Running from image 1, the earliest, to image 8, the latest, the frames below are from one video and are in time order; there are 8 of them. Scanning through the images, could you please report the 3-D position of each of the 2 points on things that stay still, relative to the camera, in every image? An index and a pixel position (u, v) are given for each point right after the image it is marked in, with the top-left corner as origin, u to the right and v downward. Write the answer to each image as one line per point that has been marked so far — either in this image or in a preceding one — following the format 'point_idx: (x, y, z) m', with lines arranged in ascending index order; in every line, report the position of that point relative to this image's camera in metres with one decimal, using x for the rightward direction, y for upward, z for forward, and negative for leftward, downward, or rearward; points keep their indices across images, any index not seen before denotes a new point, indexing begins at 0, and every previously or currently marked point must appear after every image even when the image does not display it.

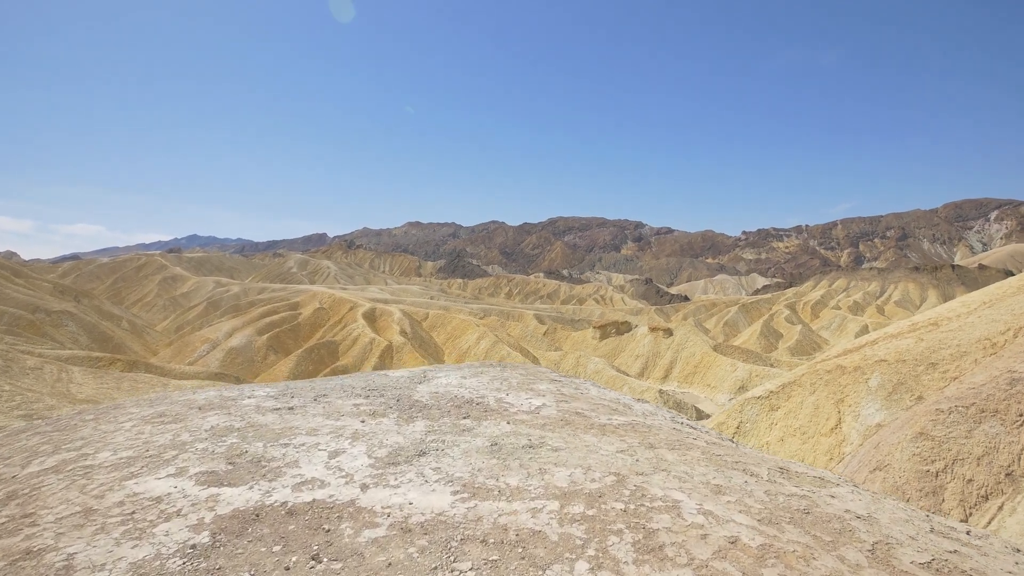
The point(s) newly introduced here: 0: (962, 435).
0: (+16.2, -5.3, +17.4) m
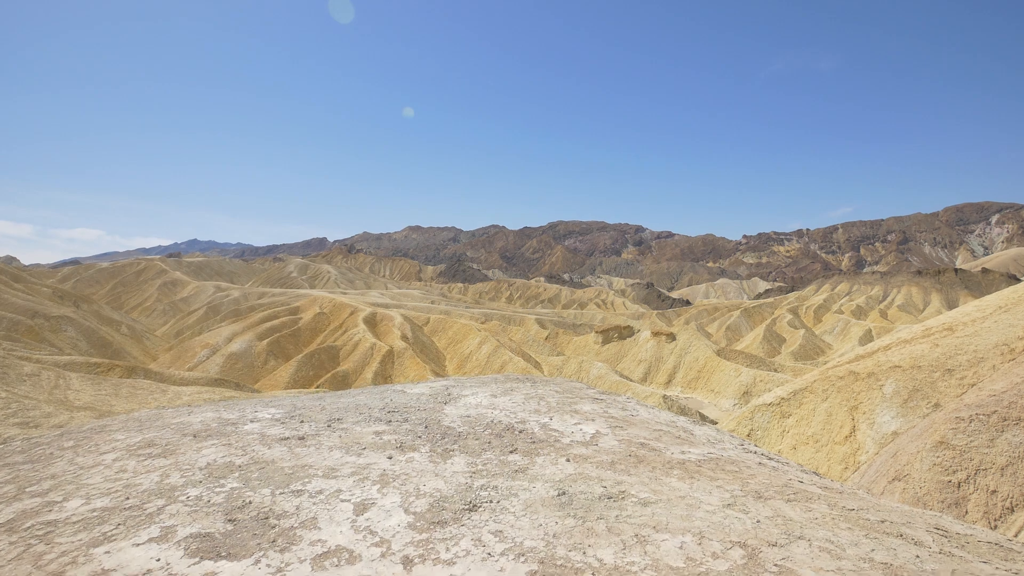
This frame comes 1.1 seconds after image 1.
0: (+16.5, -5.4, +16.9) m
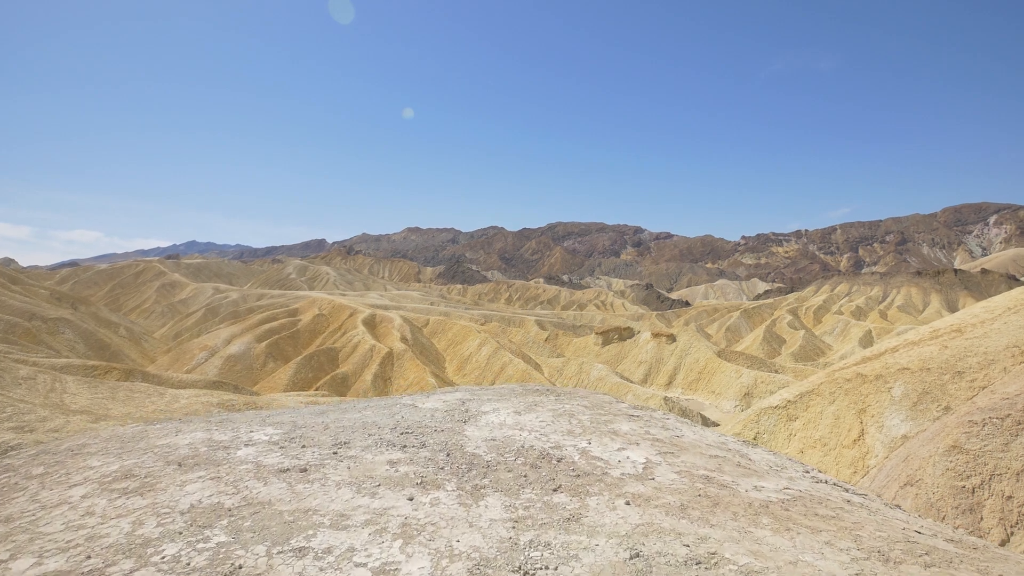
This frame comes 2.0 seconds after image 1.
0: (+16.6, -5.5, +16.5) m
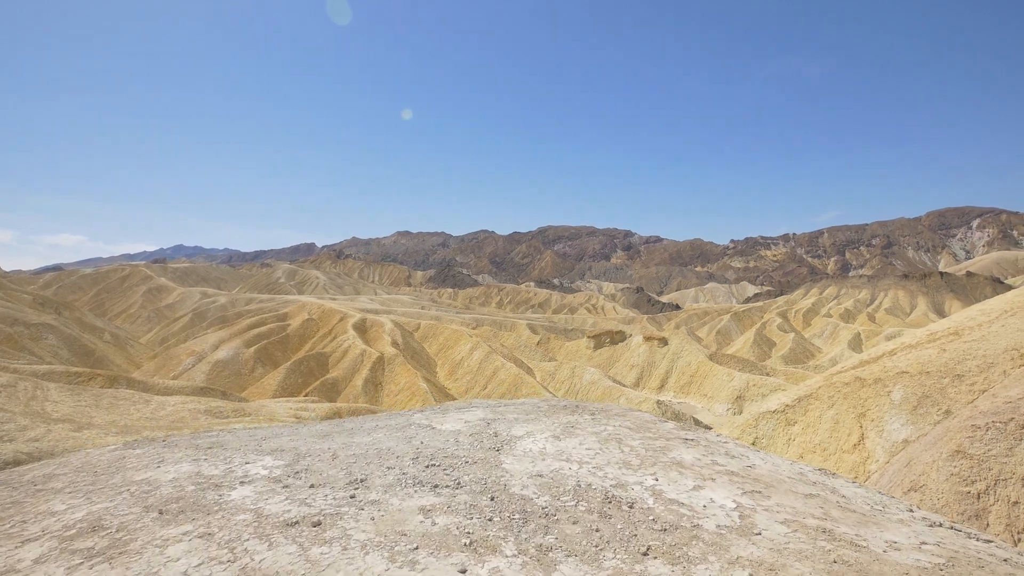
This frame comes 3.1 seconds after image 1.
0: (+16.6, -5.6, +16.3) m
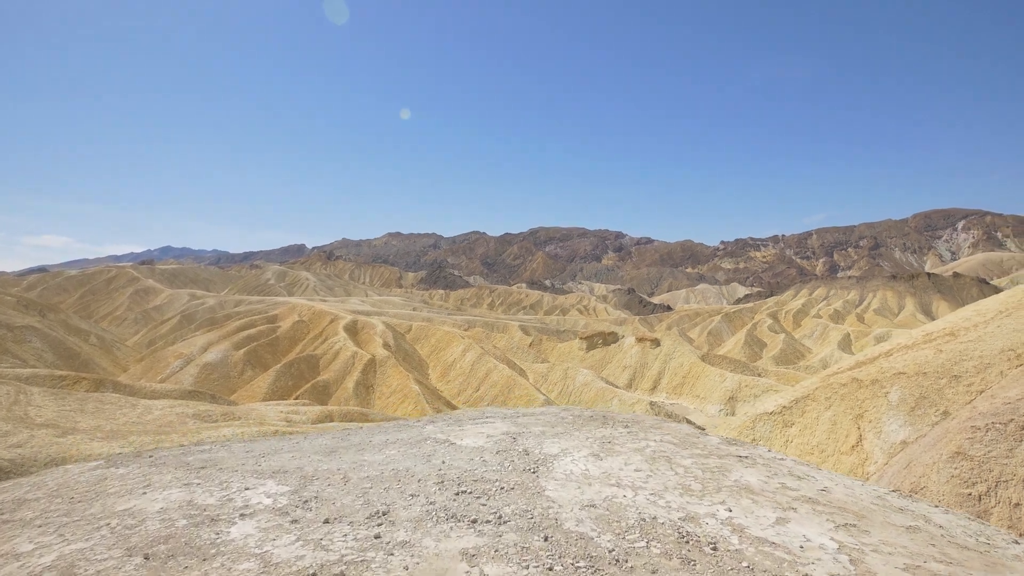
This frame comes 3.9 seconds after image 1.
0: (+16.6, -5.6, +16.3) m
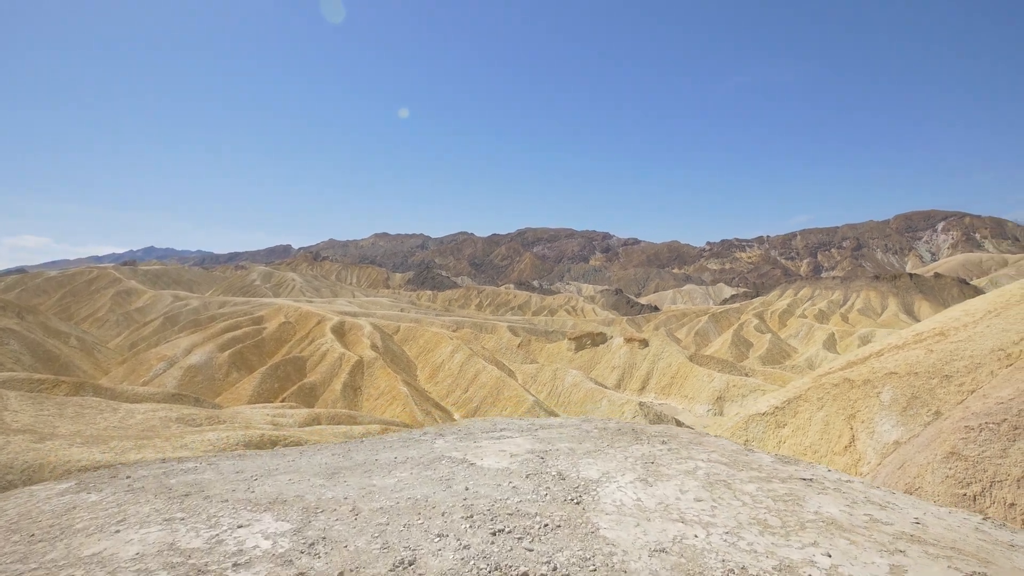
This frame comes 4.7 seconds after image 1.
0: (+16.4, -5.6, +16.3) m
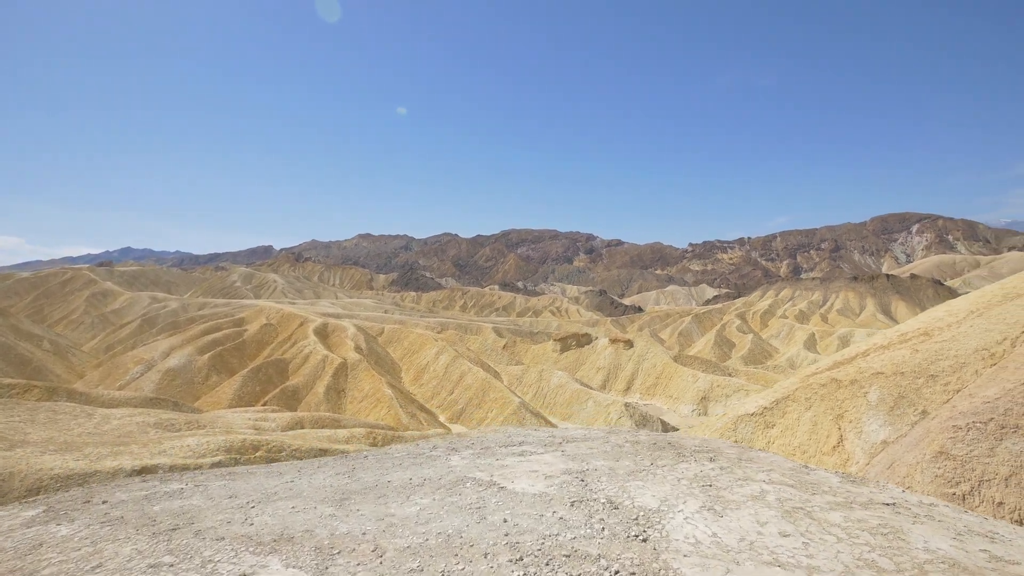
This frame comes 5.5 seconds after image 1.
0: (+16.2, -5.6, +16.5) m
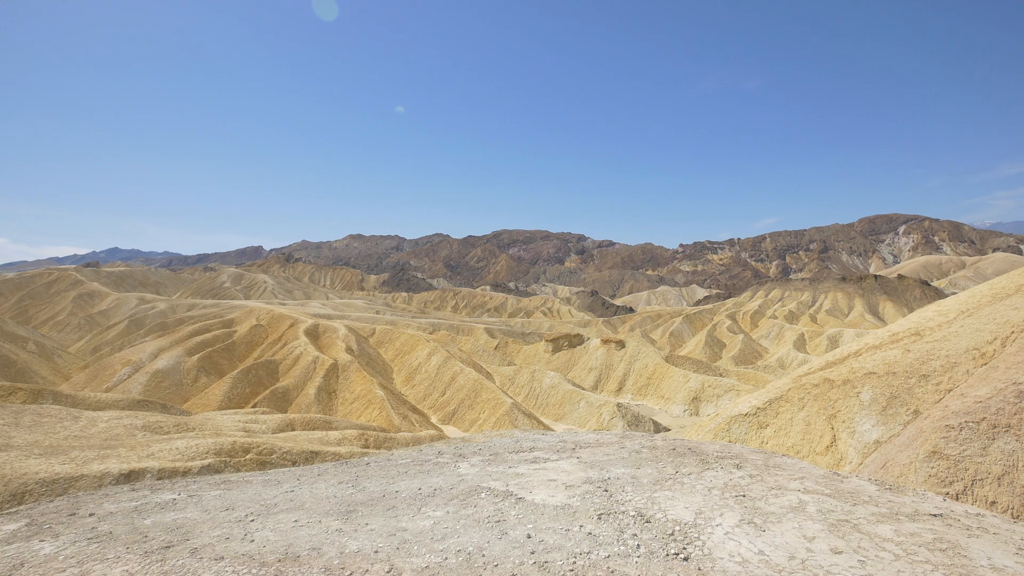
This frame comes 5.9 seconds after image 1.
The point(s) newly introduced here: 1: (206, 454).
0: (+16.1, -5.7, +16.6) m
1: (-12.2, -6.6, +19.1) m
